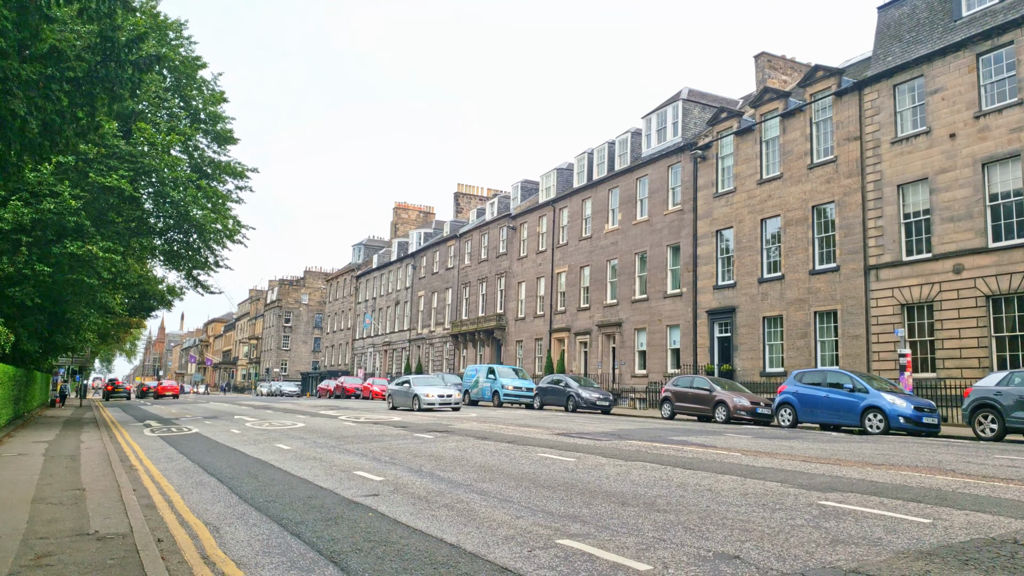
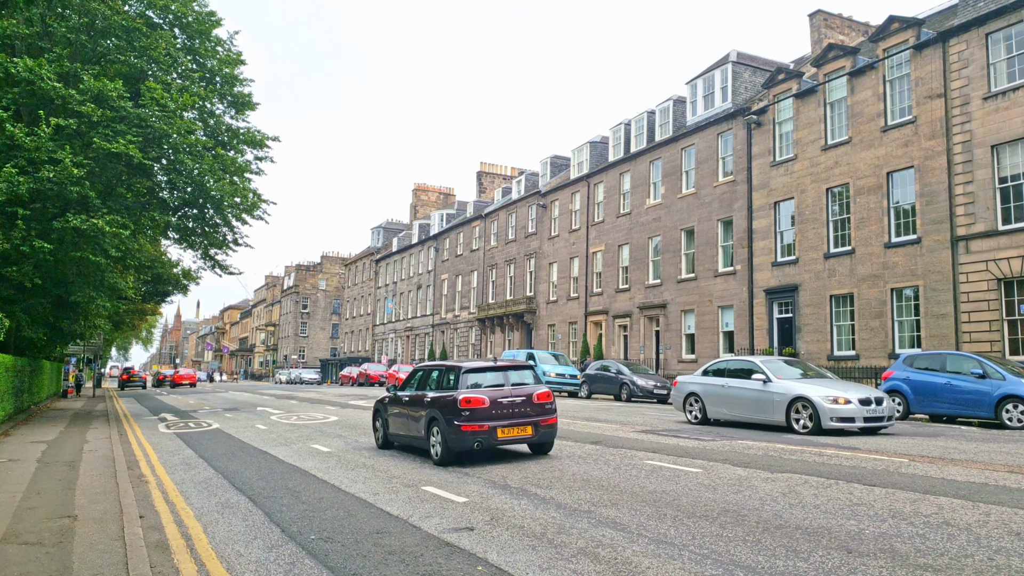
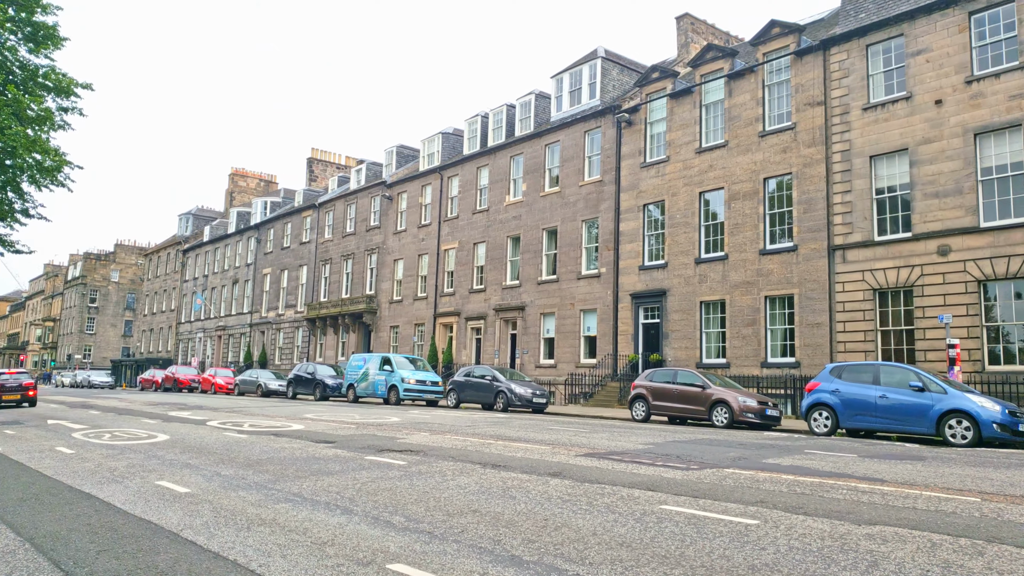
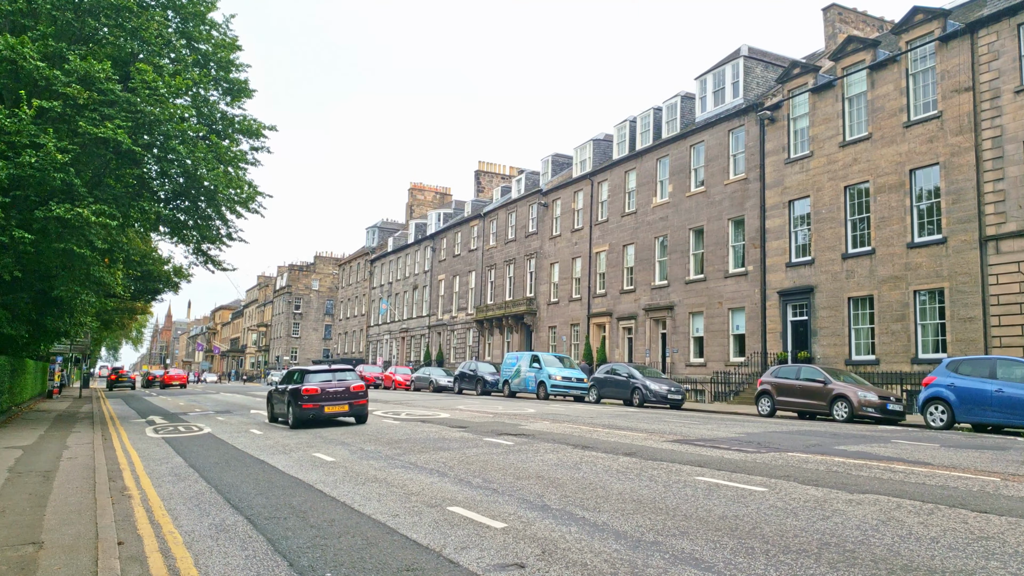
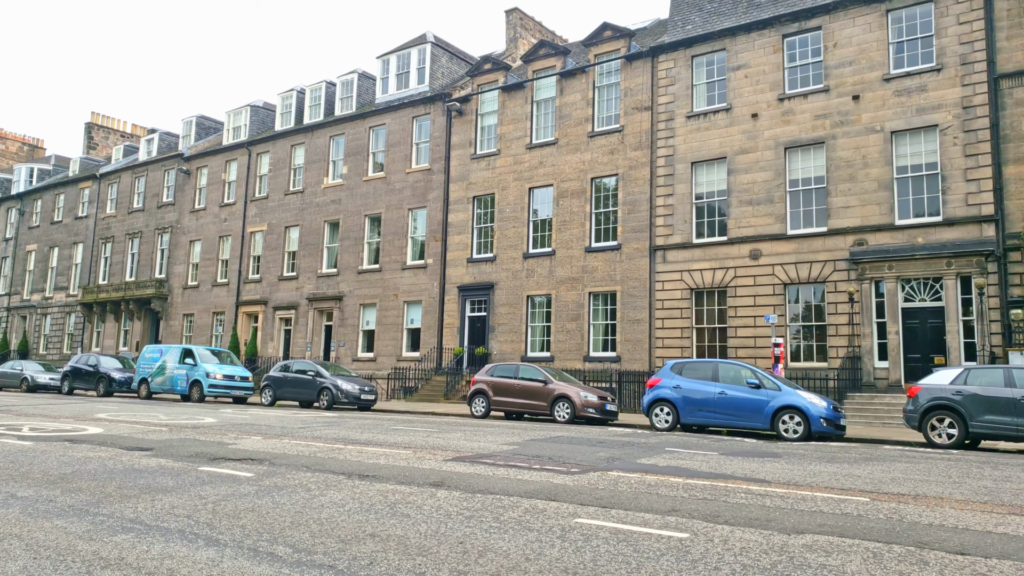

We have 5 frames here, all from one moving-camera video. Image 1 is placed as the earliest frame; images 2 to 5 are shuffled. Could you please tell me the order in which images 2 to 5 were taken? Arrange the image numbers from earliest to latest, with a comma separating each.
2, 4, 3, 5
